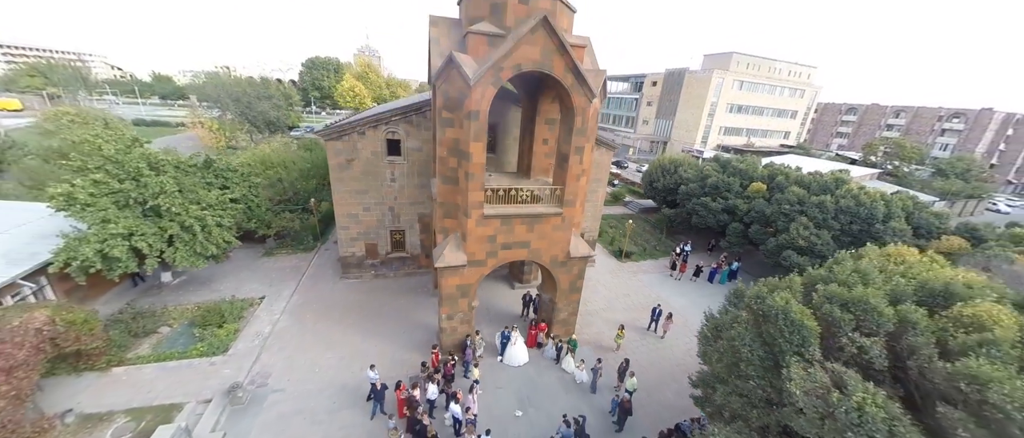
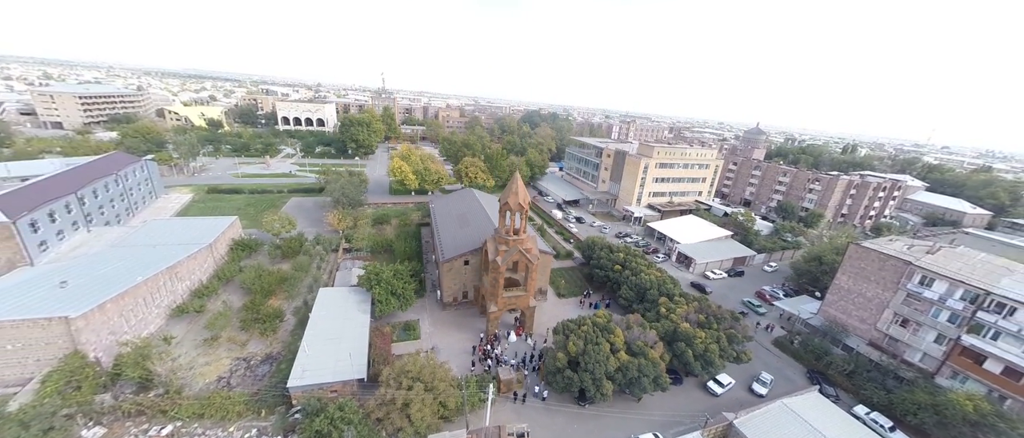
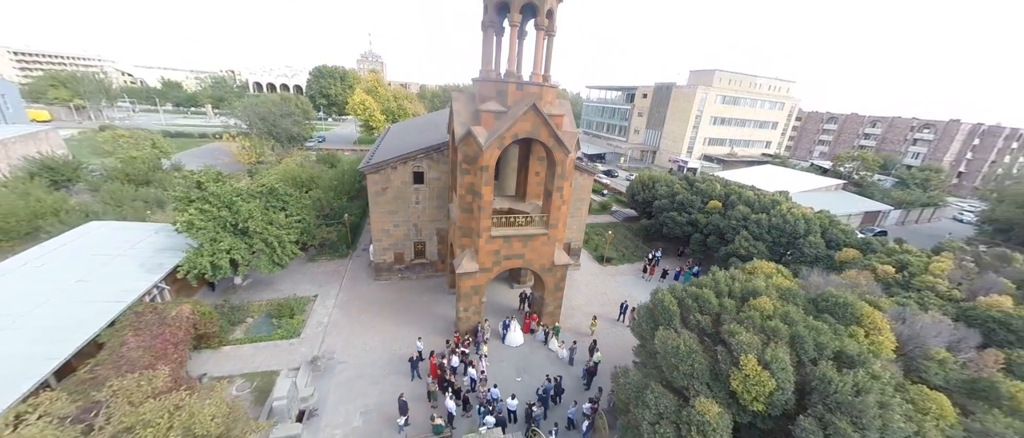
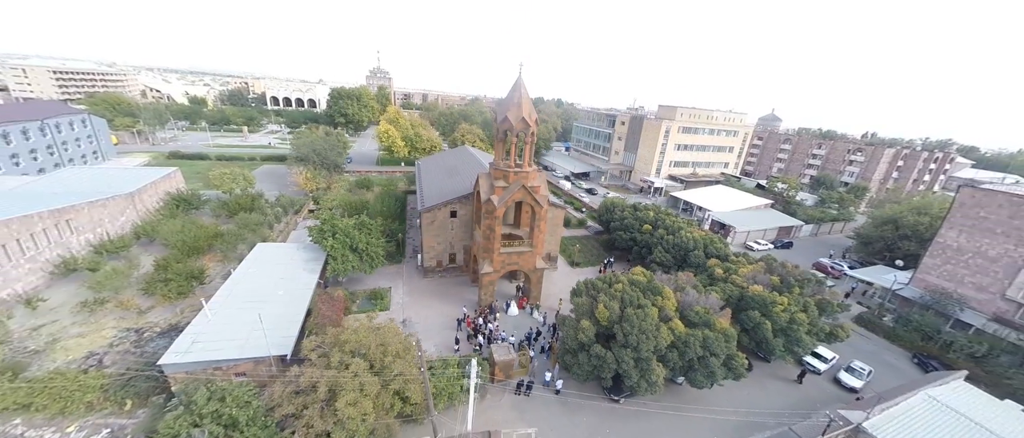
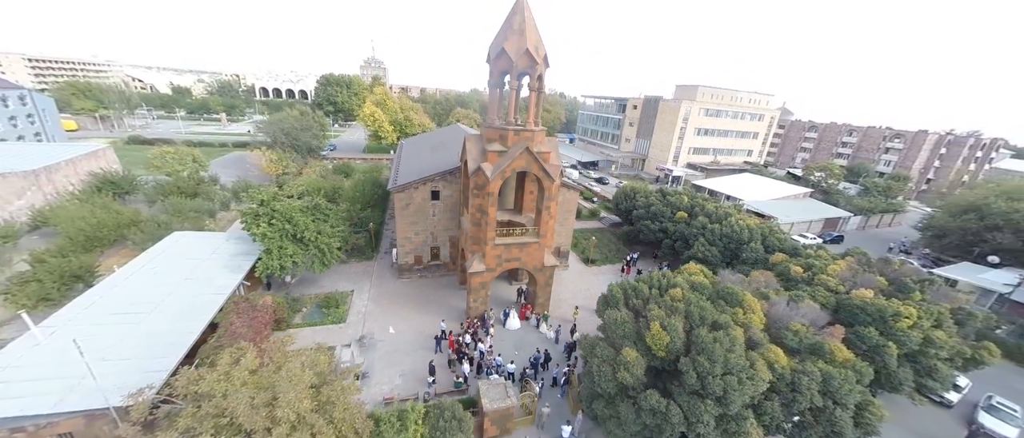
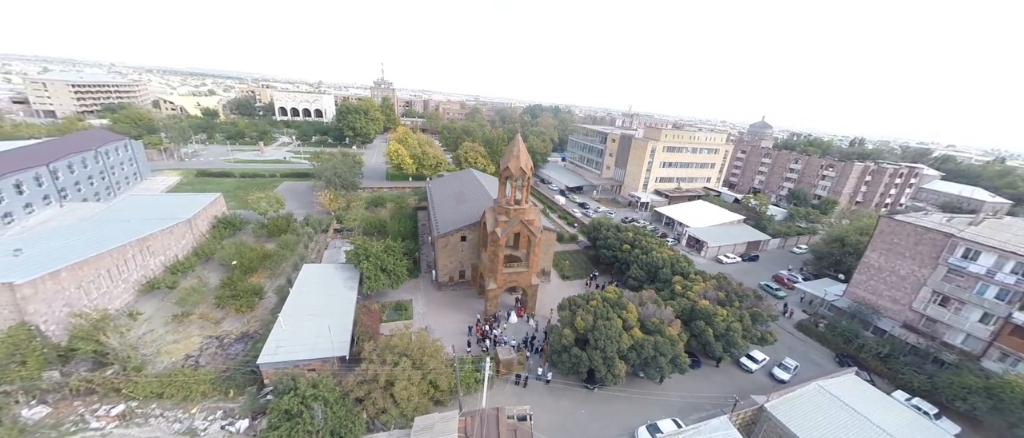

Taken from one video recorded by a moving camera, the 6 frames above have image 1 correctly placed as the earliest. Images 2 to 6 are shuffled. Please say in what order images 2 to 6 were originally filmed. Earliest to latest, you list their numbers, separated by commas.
3, 5, 4, 6, 2
